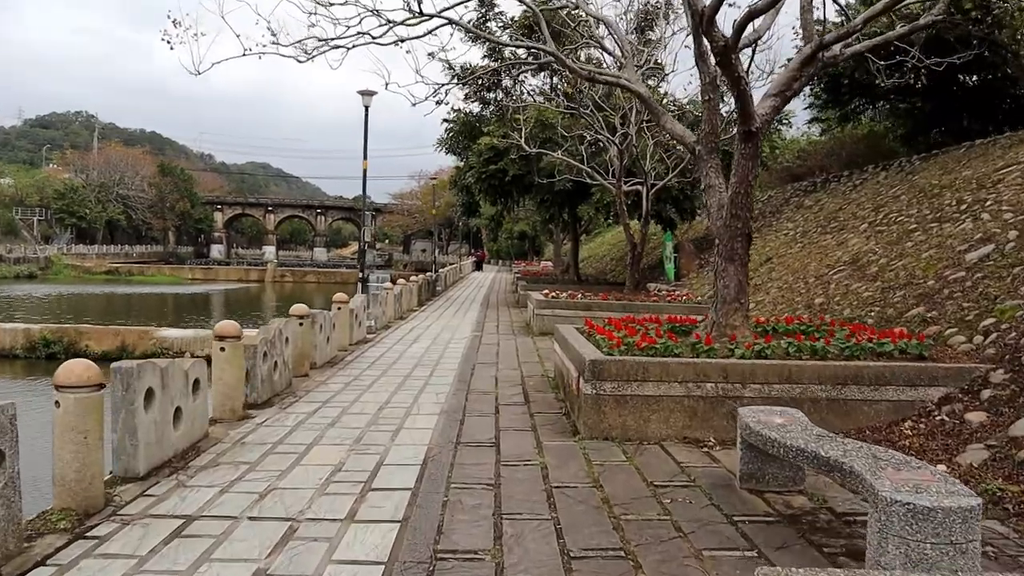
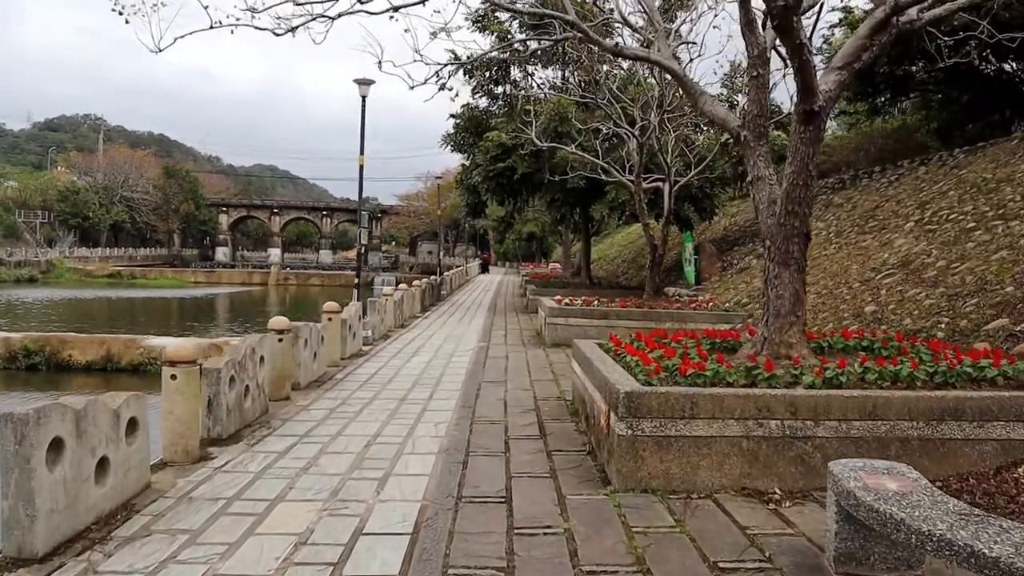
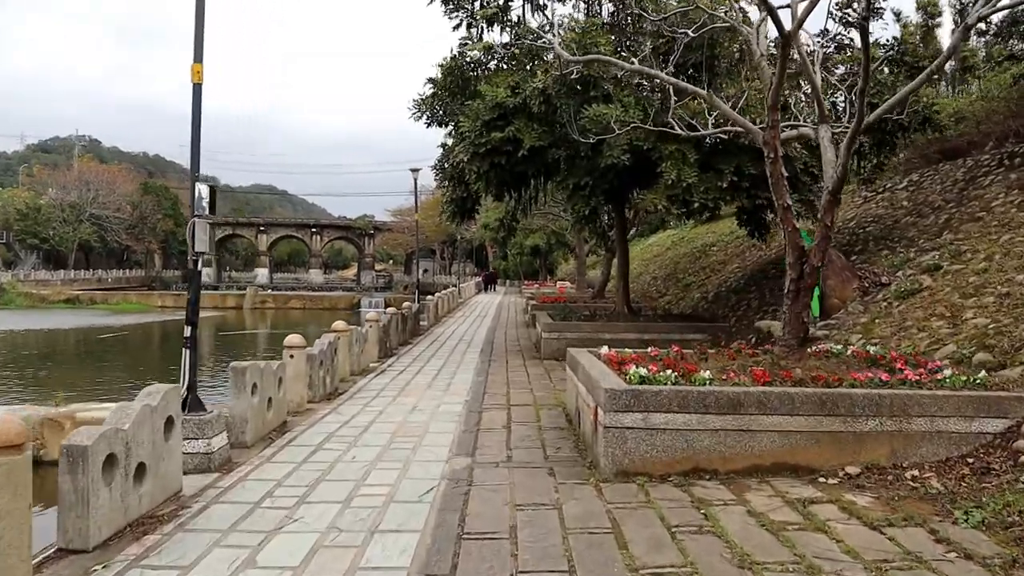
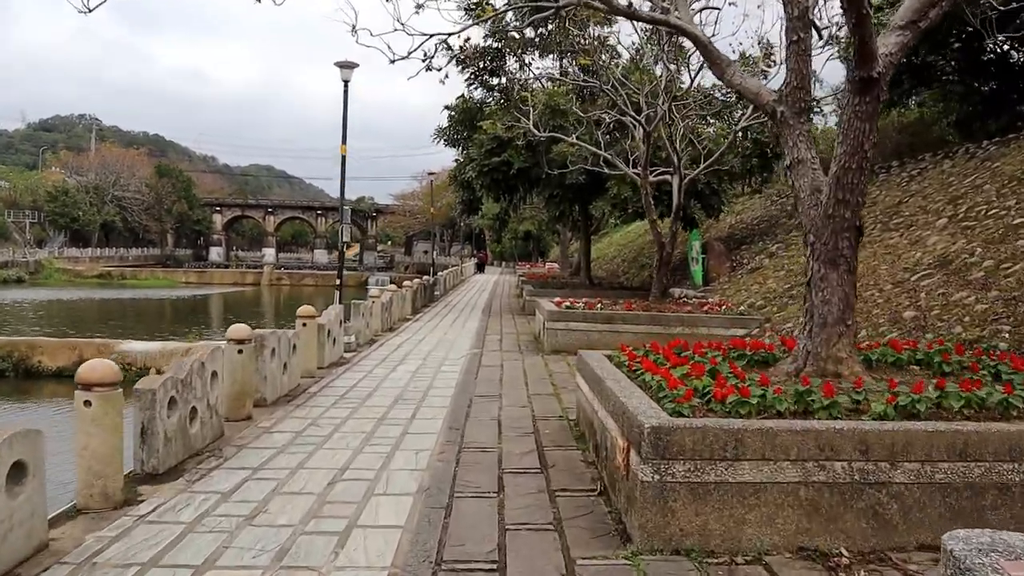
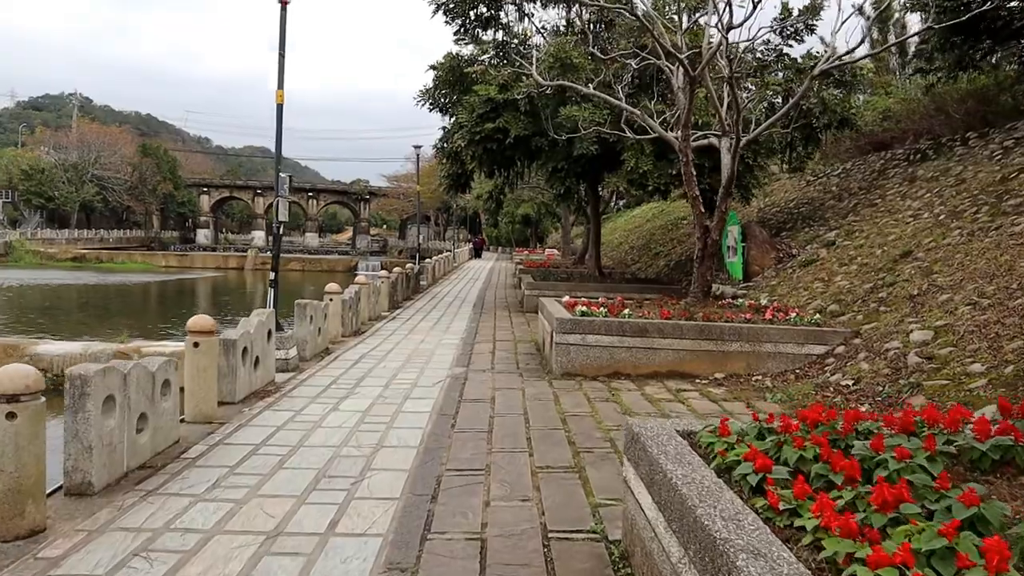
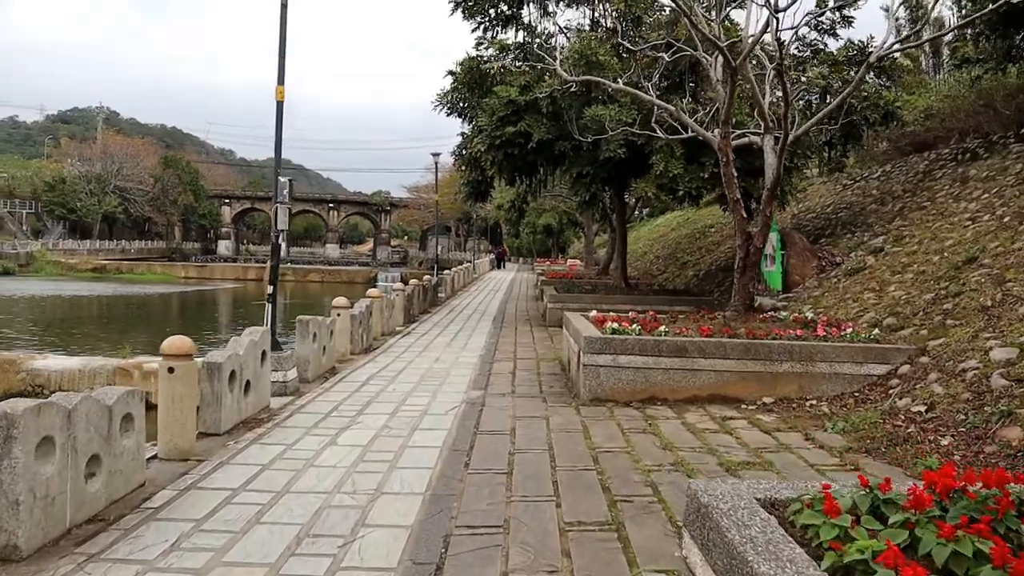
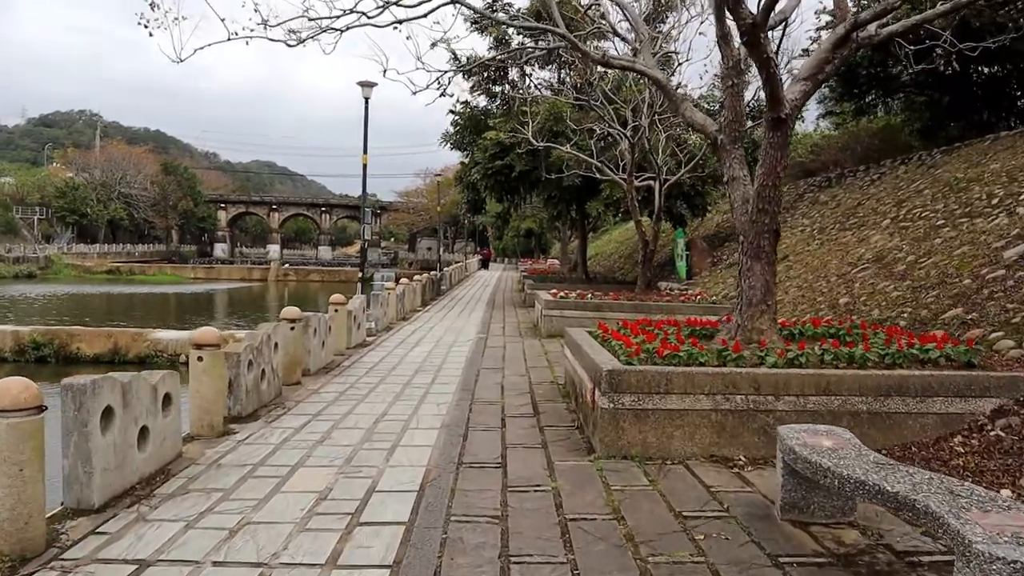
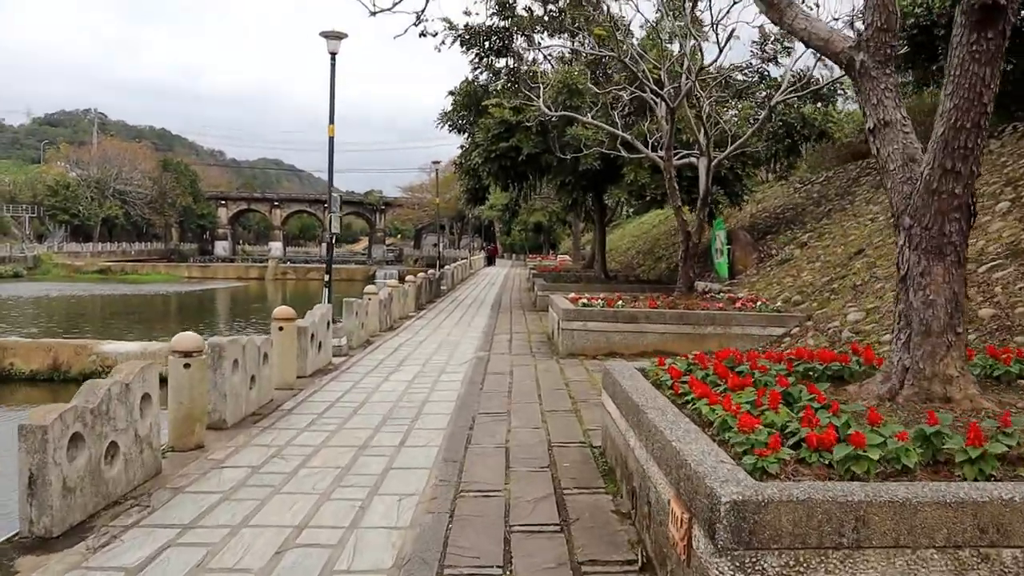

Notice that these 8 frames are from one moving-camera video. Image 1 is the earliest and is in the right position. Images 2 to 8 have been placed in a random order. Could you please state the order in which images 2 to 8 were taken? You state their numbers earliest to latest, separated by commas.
7, 2, 4, 8, 5, 6, 3
